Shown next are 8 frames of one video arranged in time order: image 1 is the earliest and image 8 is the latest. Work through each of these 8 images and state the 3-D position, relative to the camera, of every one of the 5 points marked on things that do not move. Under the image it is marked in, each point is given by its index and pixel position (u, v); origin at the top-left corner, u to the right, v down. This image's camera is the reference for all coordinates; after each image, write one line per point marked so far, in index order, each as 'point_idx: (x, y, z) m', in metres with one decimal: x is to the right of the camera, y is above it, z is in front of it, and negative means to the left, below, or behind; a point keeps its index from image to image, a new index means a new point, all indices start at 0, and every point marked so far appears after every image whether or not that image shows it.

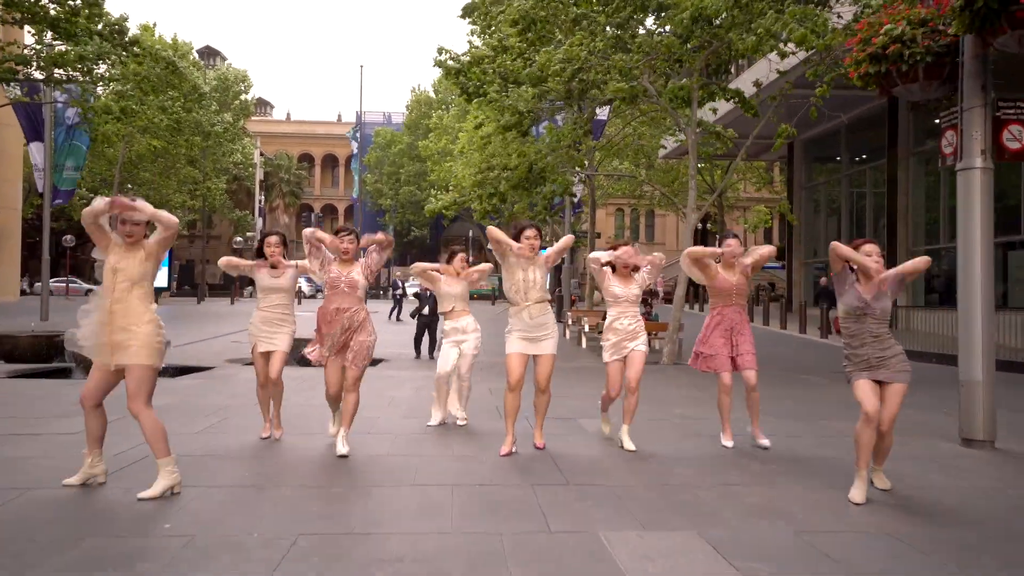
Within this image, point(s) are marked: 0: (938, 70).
0: (+4.3, +2.2, +7.5) m
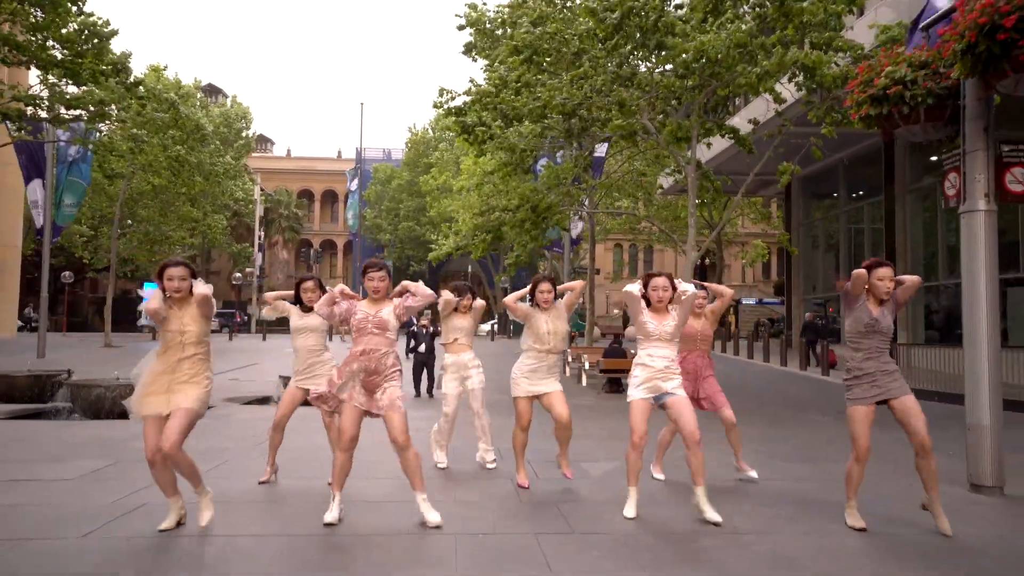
0: (+4.3, +1.8, +7.6) m
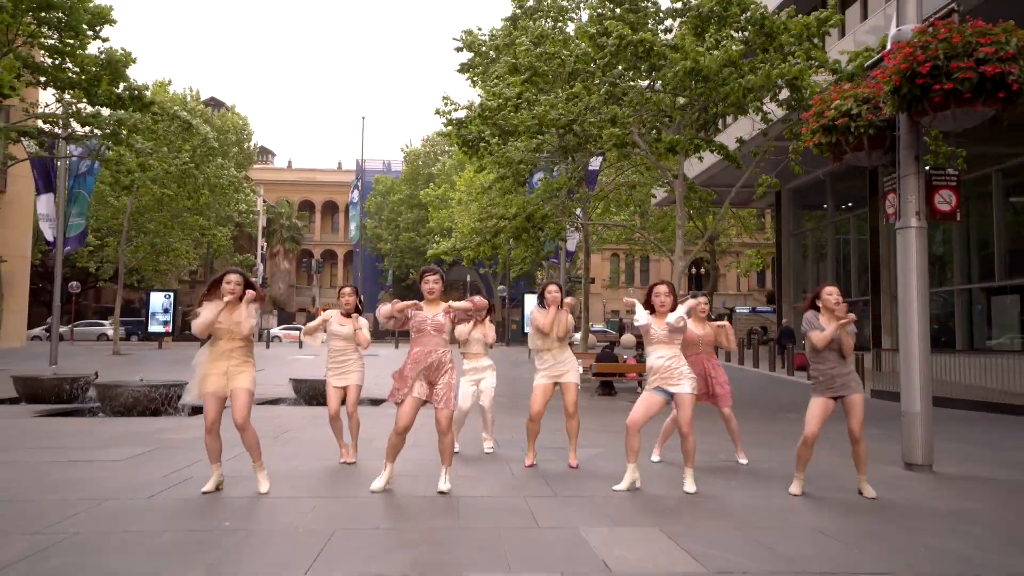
0: (+4.3, +1.7, +8.6) m
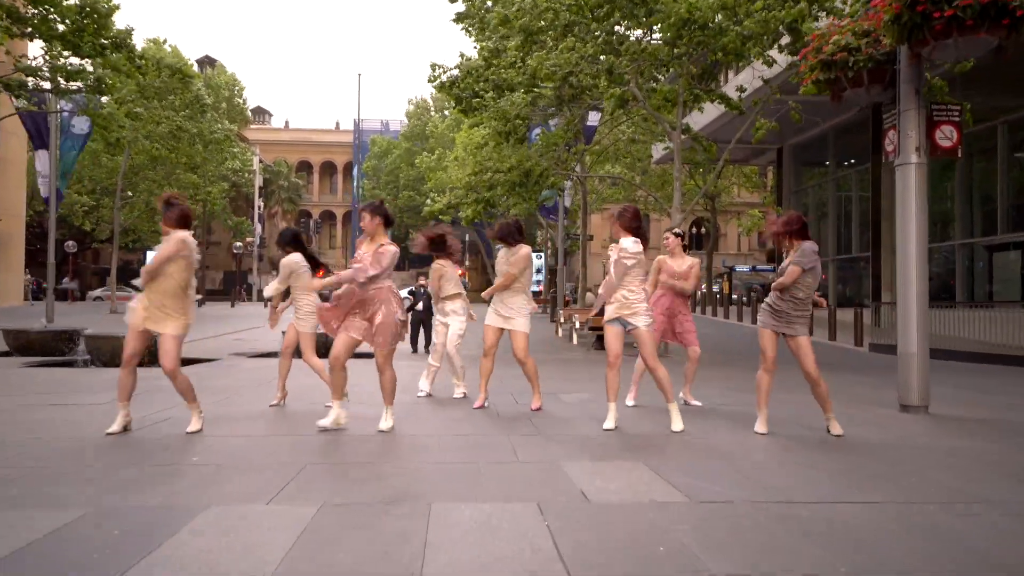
0: (+4.1, +2.4, +8.3) m
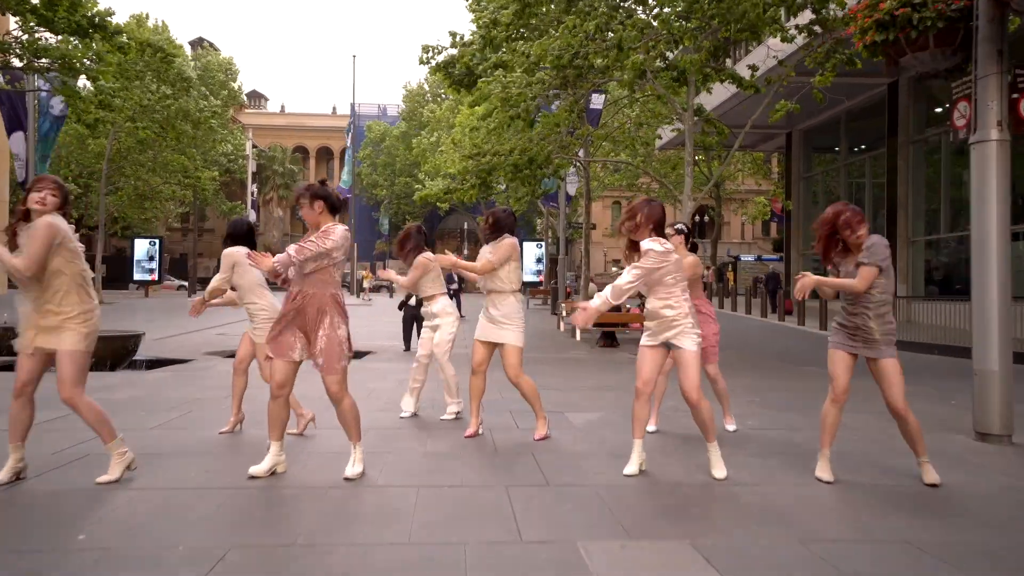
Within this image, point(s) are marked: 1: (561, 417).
0: (+4.1, +2.4, +7.0) m
1: (+0.5, -1.3, +7.6) m
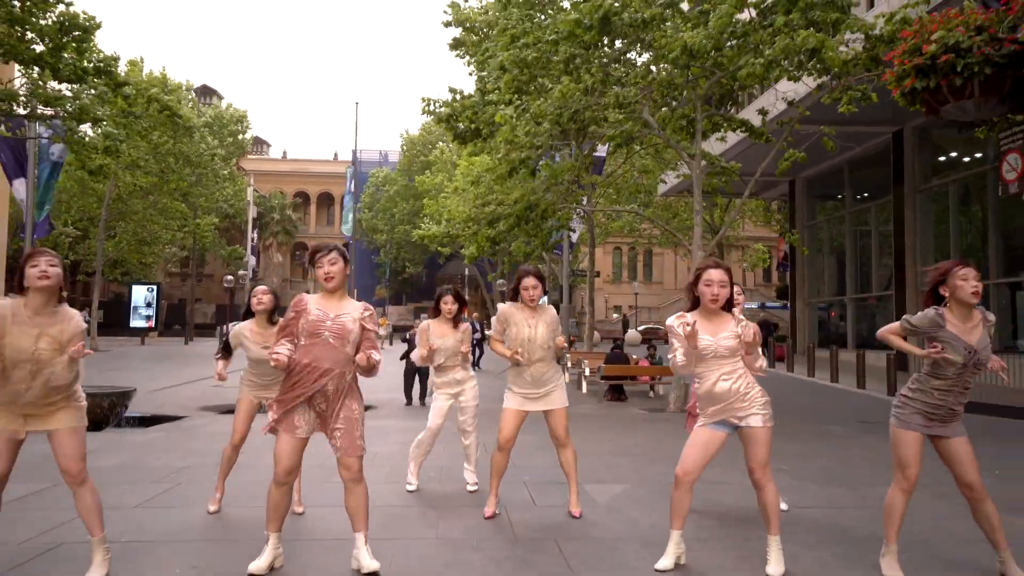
0: (+4.3, +1.8, +6.6) m
1: (+0.7, -1.9, +7.0) m
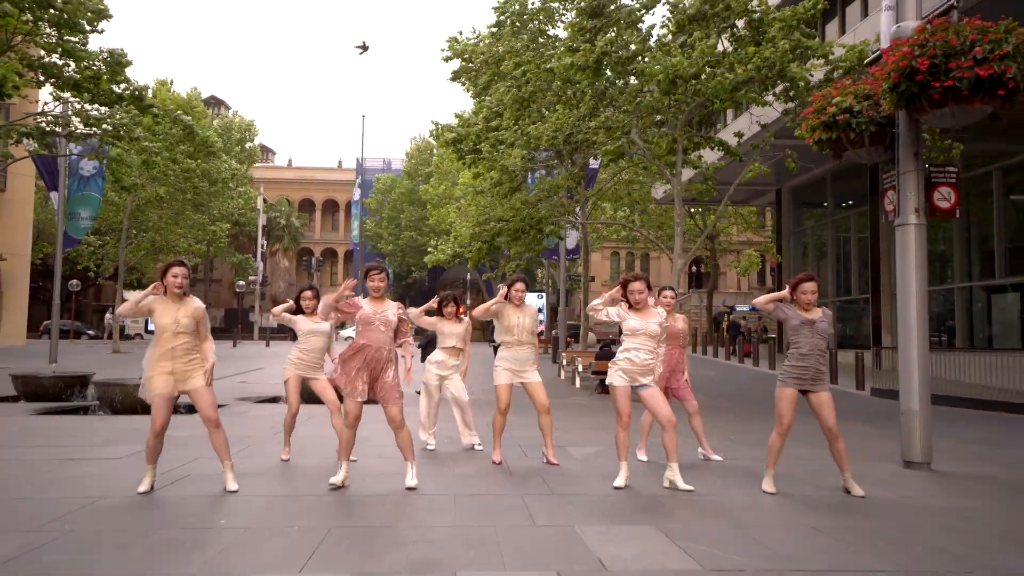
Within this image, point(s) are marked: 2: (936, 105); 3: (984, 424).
0: (+4.2, +1.8, +8.6) m
1: (+0.6, -2.0, +9.0) m
2: (+4.2, +1.8, +7.3) m
3: (+7.3, -2.1, +11.5) m
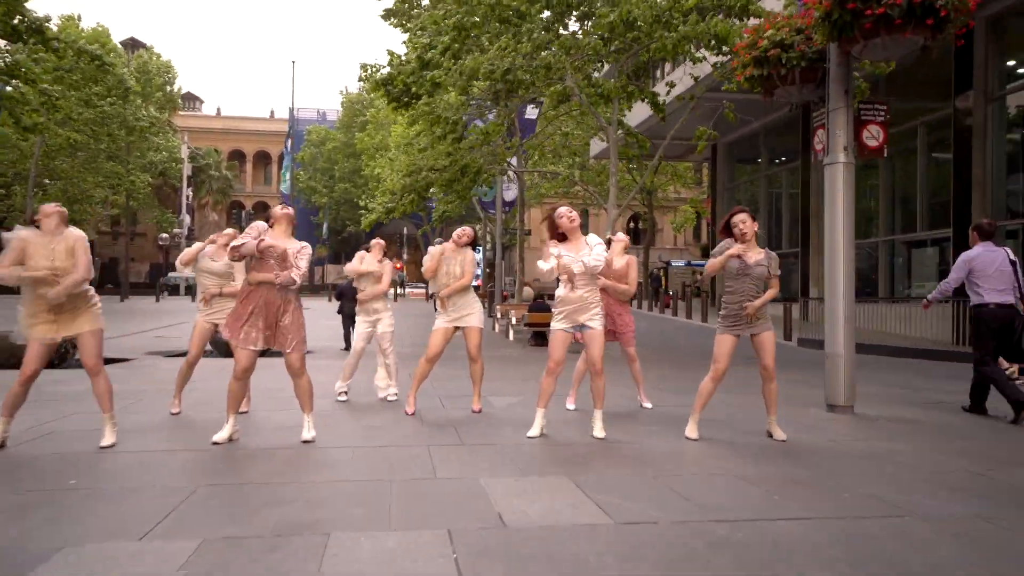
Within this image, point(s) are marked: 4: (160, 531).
0: (+3.3, +2.4, +8.3) m
1: (-0.3, -1.3, +8.6) m
2: (+3.4, +2.4, +7.0) m
3: (+6.1, -1.3, +11.6) m
4: (-1.7, -1.2, +3.6) m
